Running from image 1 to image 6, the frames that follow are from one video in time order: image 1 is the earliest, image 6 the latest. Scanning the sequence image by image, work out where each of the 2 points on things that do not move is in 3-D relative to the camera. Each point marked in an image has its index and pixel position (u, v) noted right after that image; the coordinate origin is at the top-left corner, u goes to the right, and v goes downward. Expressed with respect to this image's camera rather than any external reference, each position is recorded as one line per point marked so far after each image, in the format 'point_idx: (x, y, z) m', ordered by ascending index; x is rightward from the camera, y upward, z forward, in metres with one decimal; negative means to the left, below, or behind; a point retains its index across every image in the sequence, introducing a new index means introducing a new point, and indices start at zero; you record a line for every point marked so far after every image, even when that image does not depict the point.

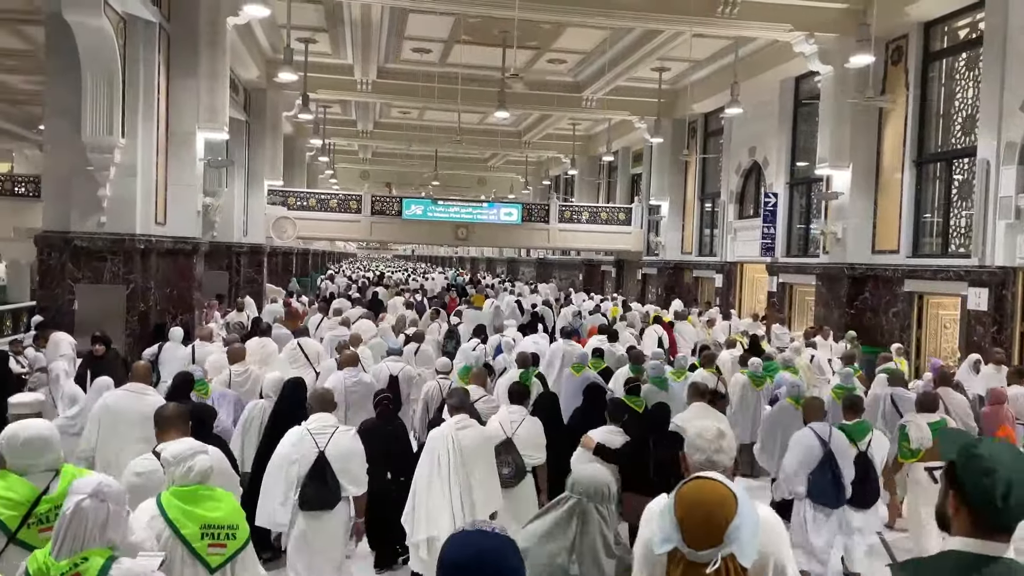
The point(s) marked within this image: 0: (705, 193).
0: (+4.6, +2.2, +18.8) m
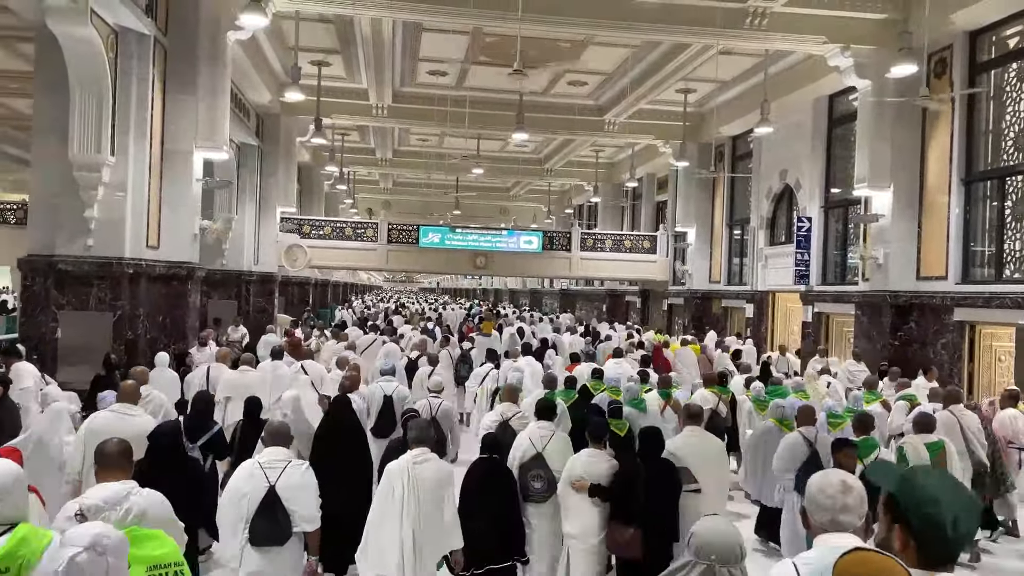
0: (+5.0, +1.6, +18.0) m
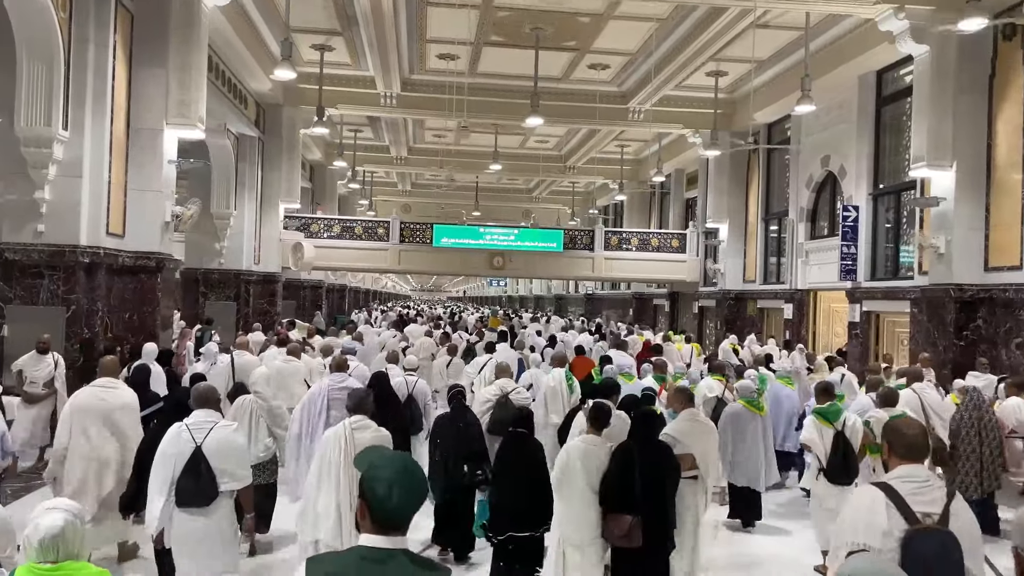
0: (+5.4, +1.6, +16.6) m
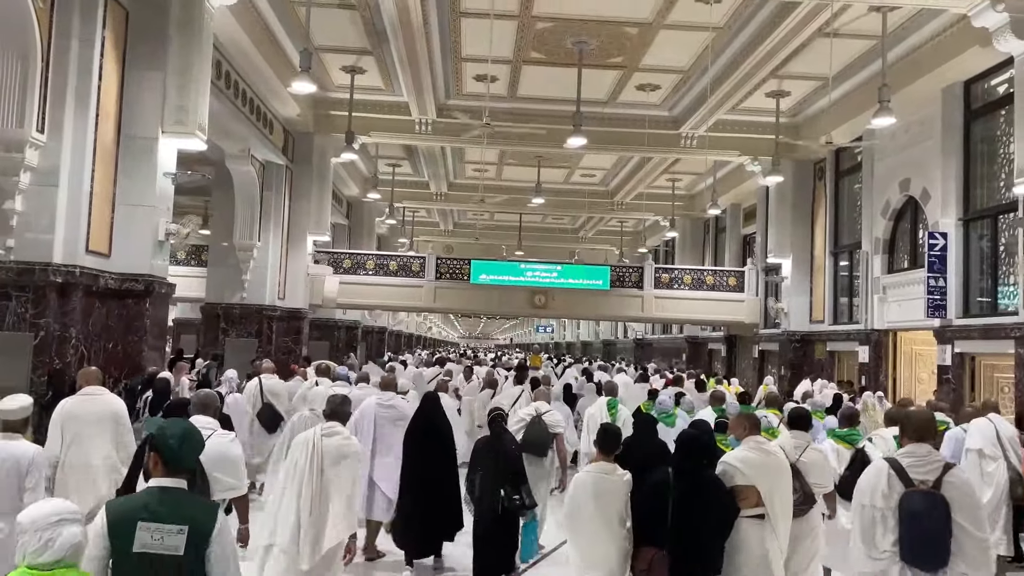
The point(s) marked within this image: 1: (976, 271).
0: (+6.2, +0.8, +15.0) m
1: (+6.5, +0.2, +11.1) m
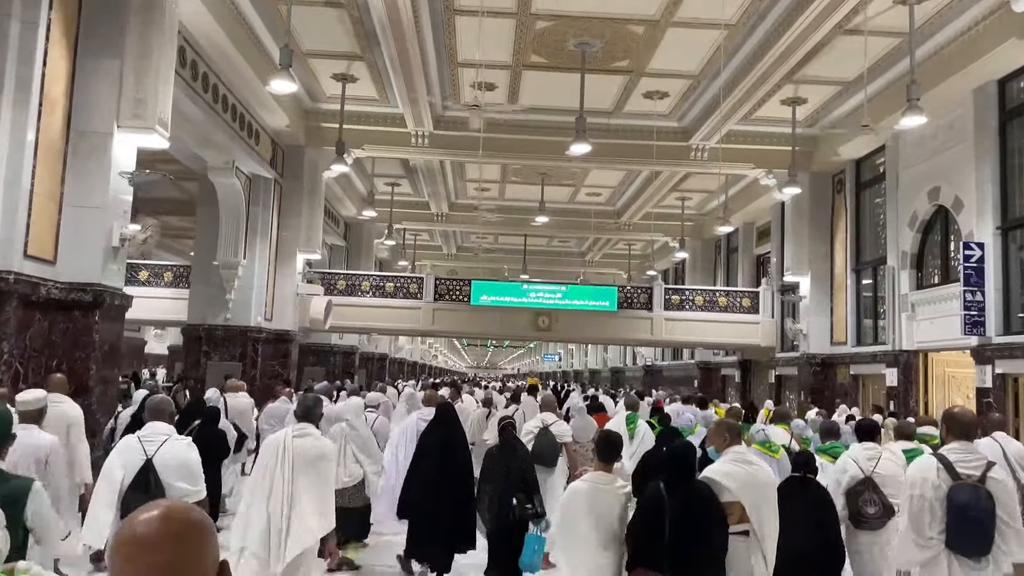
0: (+6.2, +0.4, +14.1) m
1: (+6.5, 0.0, +10.1) m
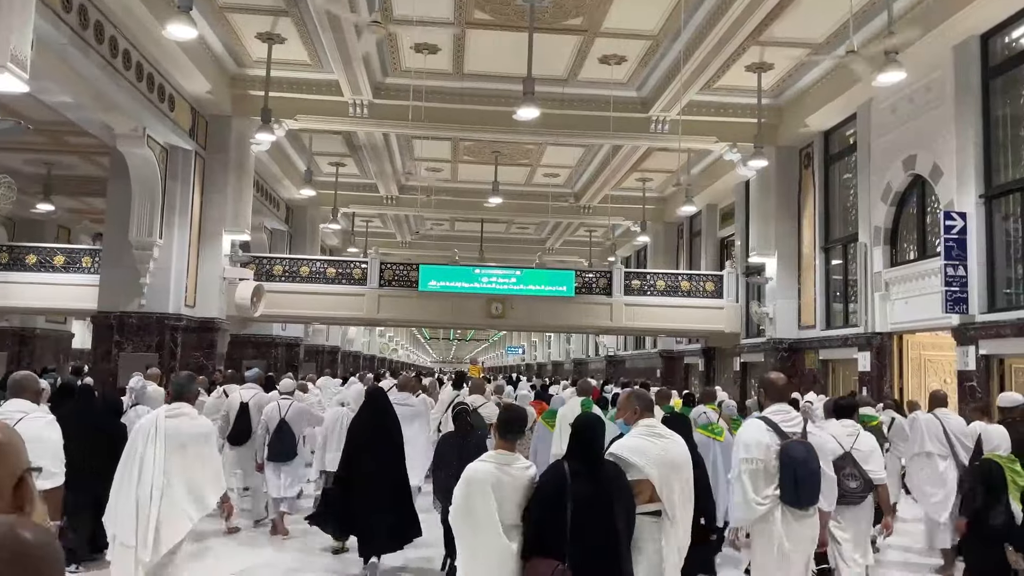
0: (+5.4, +0.8, +13.3) m
1: (+5.8, +0.4, +9.3) m
